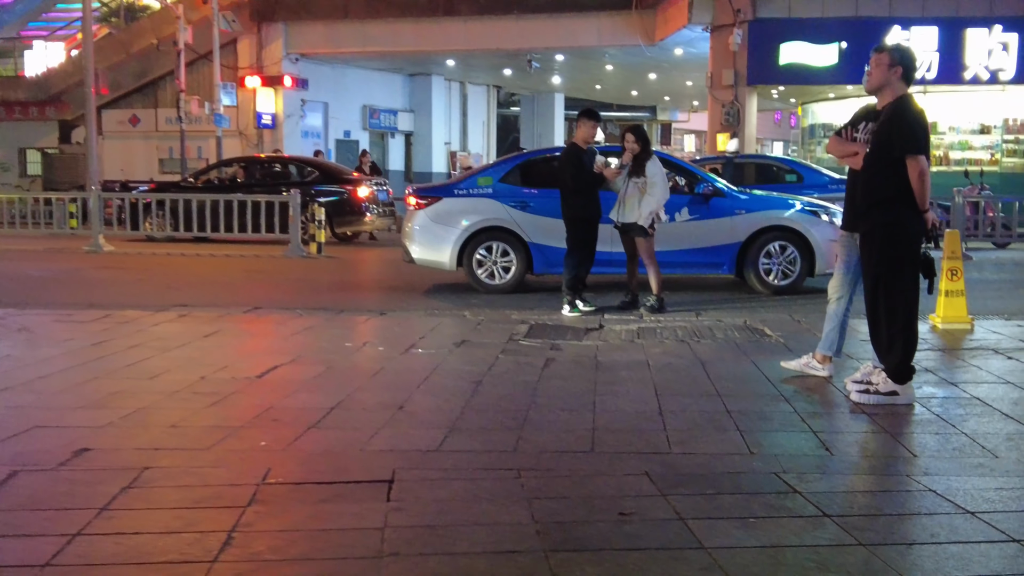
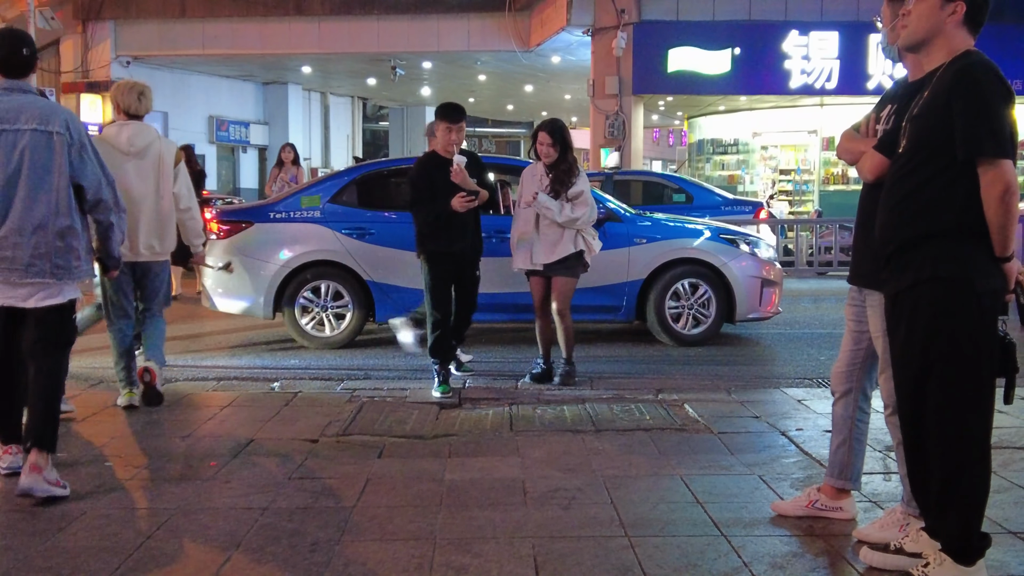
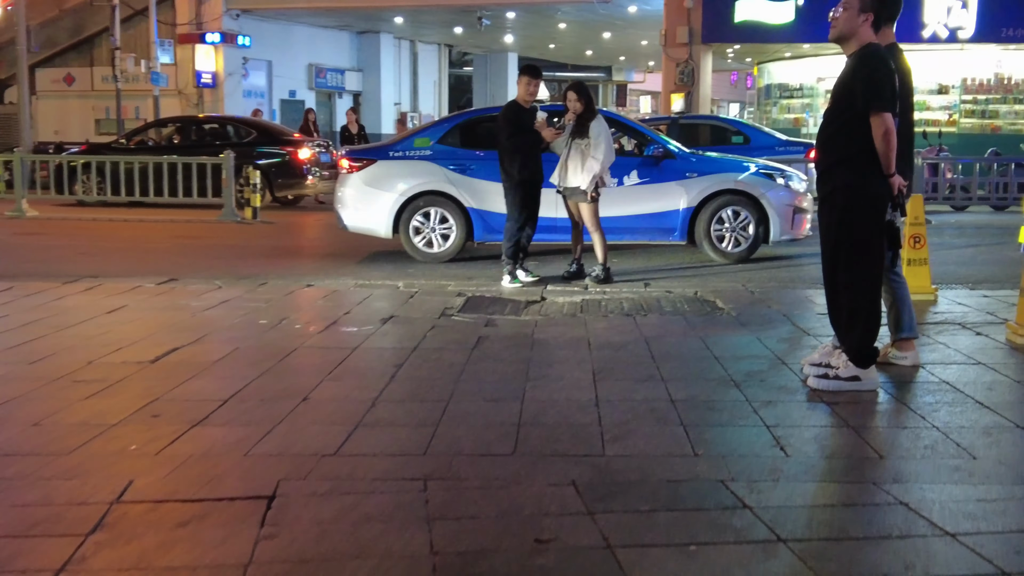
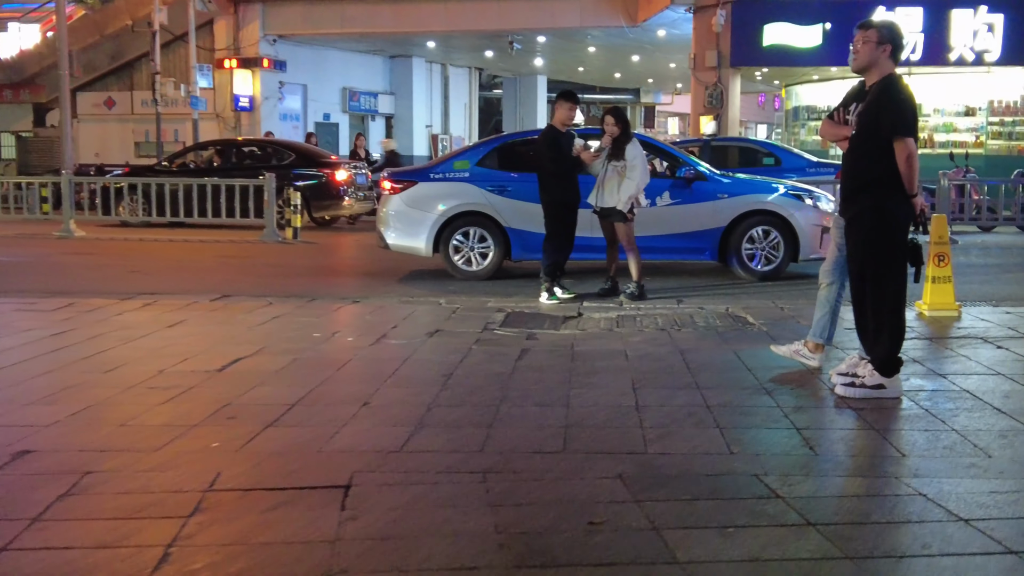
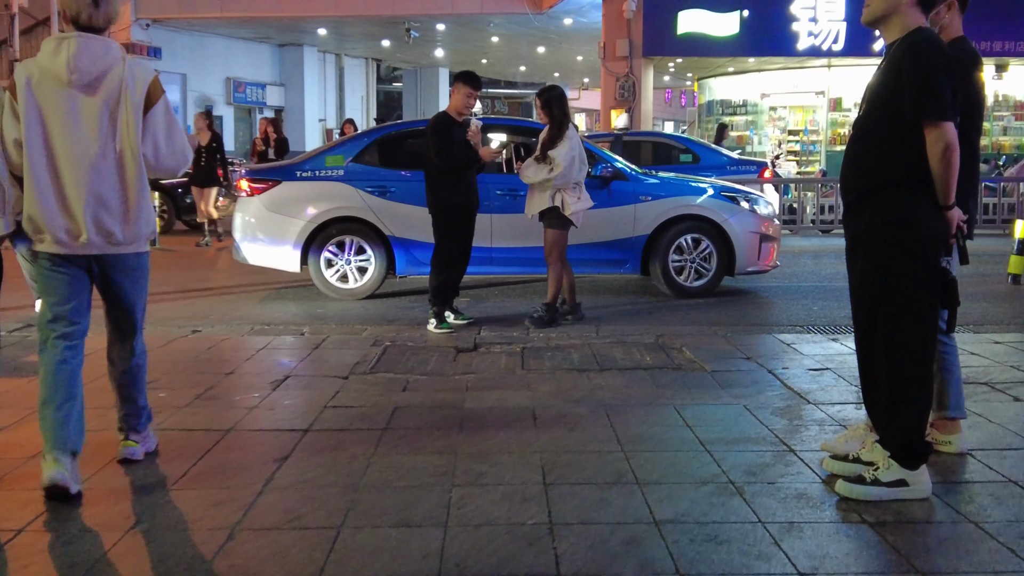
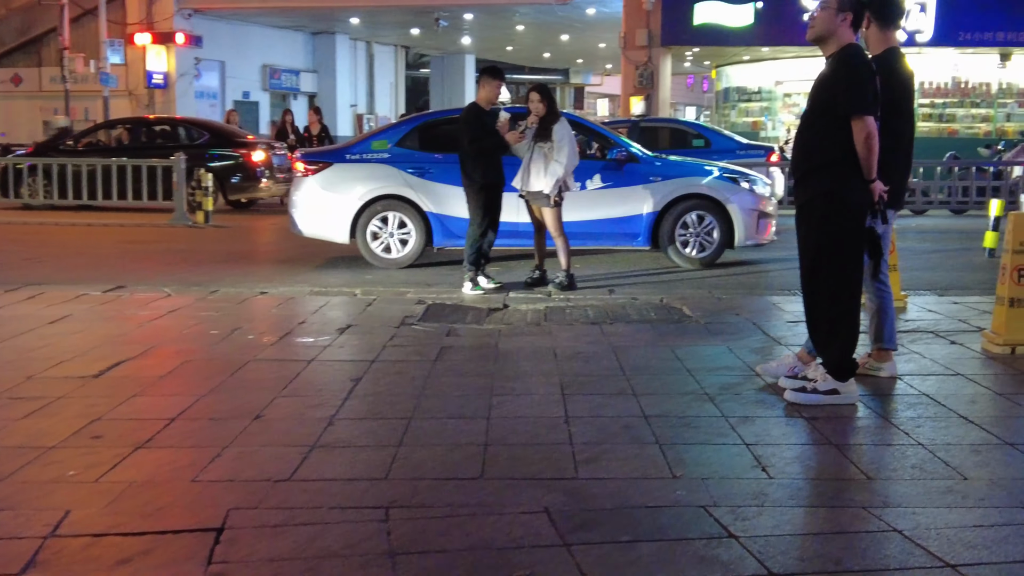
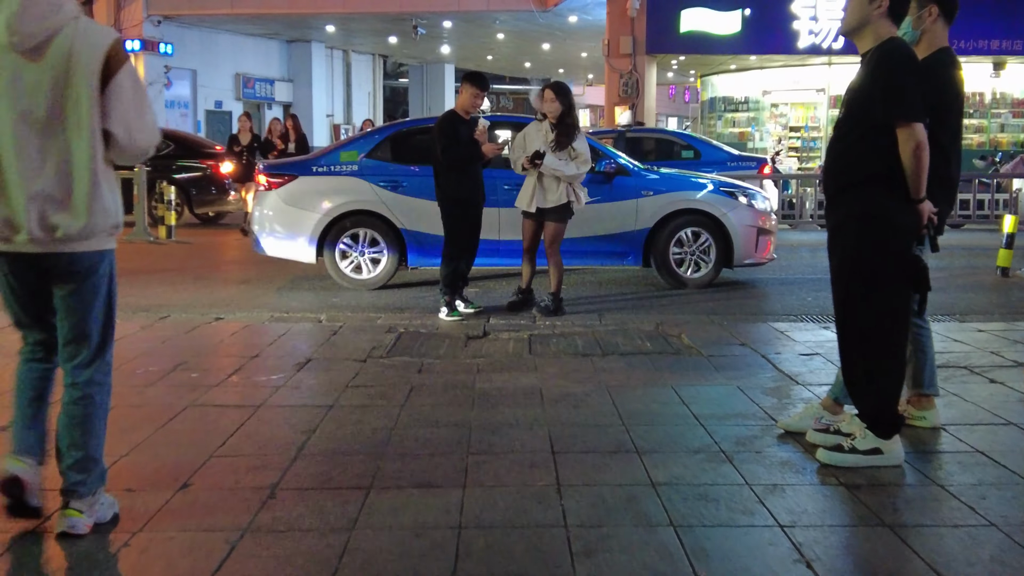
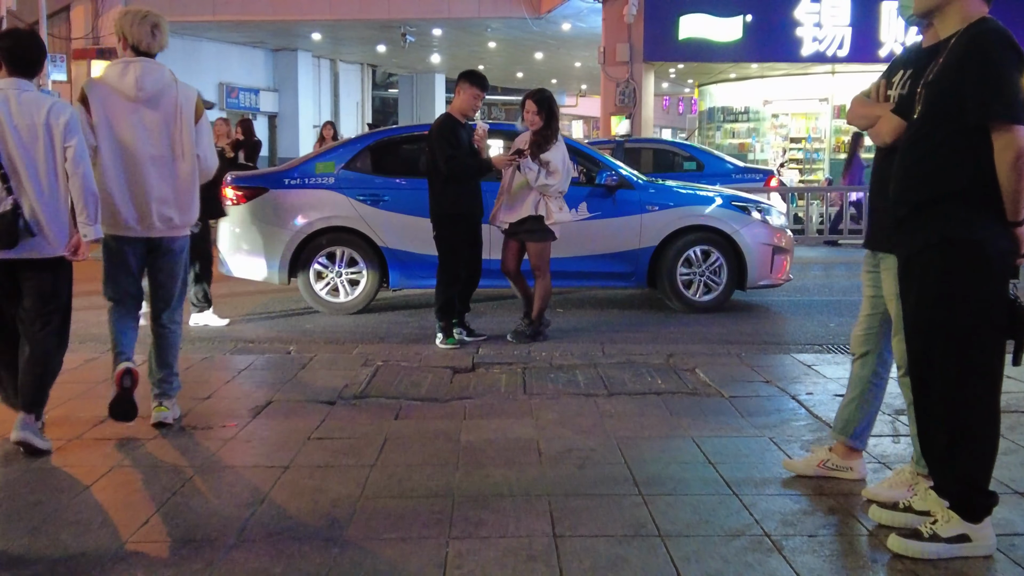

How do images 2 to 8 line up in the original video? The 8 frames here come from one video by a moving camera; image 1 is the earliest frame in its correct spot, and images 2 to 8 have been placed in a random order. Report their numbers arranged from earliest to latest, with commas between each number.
4, 3, 6, 7, 5, 8, 2
